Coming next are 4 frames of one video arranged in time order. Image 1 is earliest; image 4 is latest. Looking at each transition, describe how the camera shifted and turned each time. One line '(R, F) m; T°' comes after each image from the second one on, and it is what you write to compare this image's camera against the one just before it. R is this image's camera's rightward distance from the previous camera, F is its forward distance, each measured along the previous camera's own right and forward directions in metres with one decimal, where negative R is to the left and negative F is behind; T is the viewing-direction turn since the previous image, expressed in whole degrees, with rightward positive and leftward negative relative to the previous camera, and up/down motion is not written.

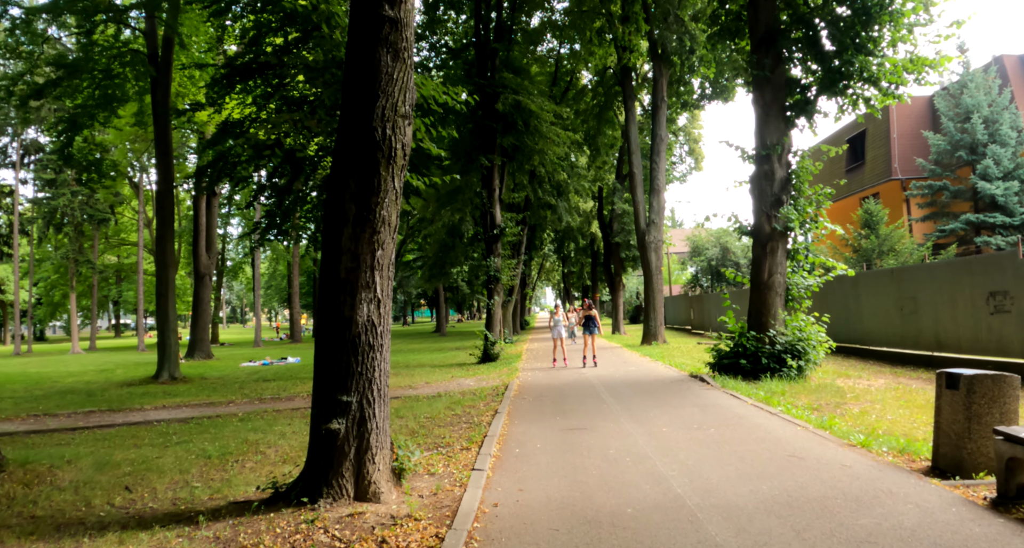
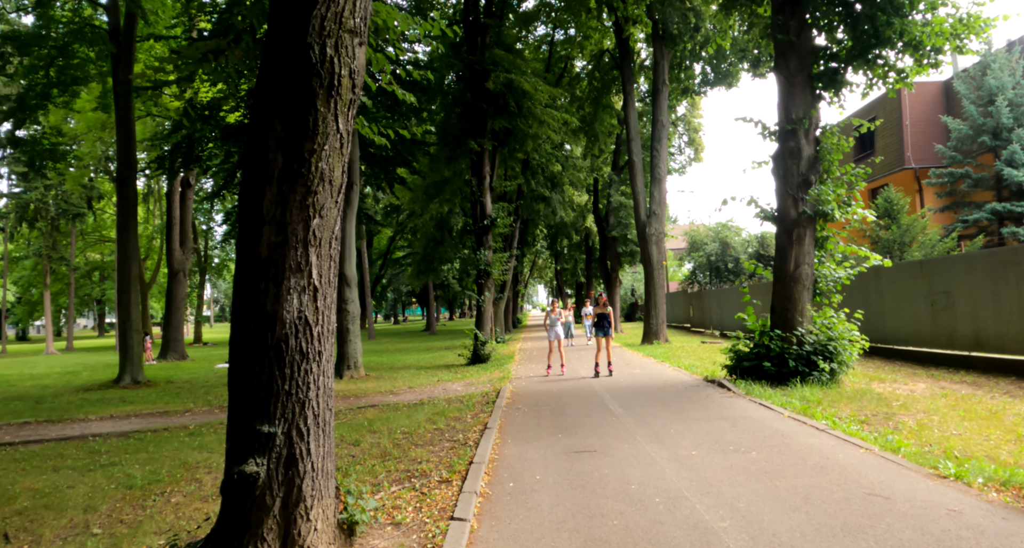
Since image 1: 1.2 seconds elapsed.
(0.0, +1.5) m; +1°
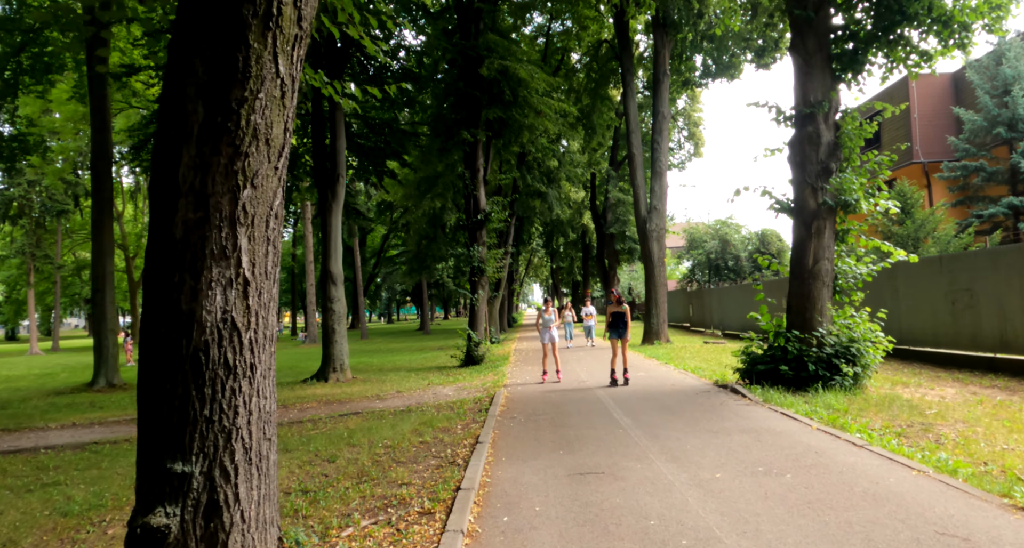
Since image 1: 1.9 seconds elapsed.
(0.0, +0.9) m; 0°
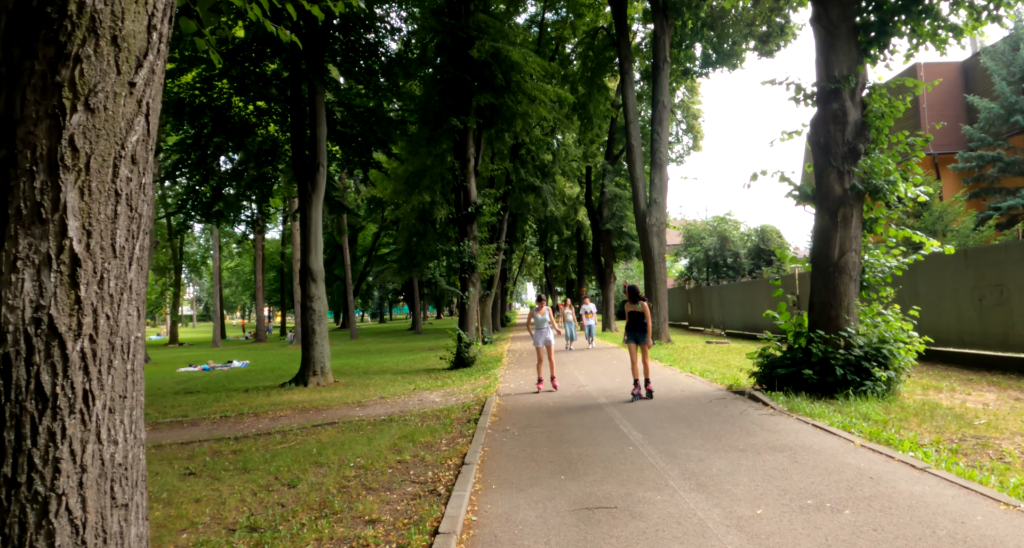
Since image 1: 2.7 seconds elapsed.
(0.0, +1.0) m; +1°
